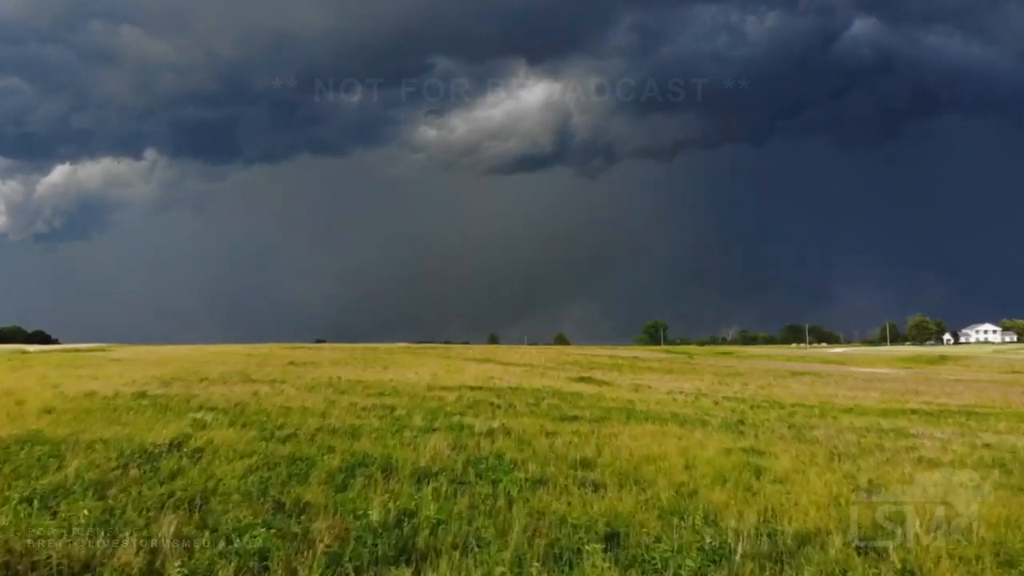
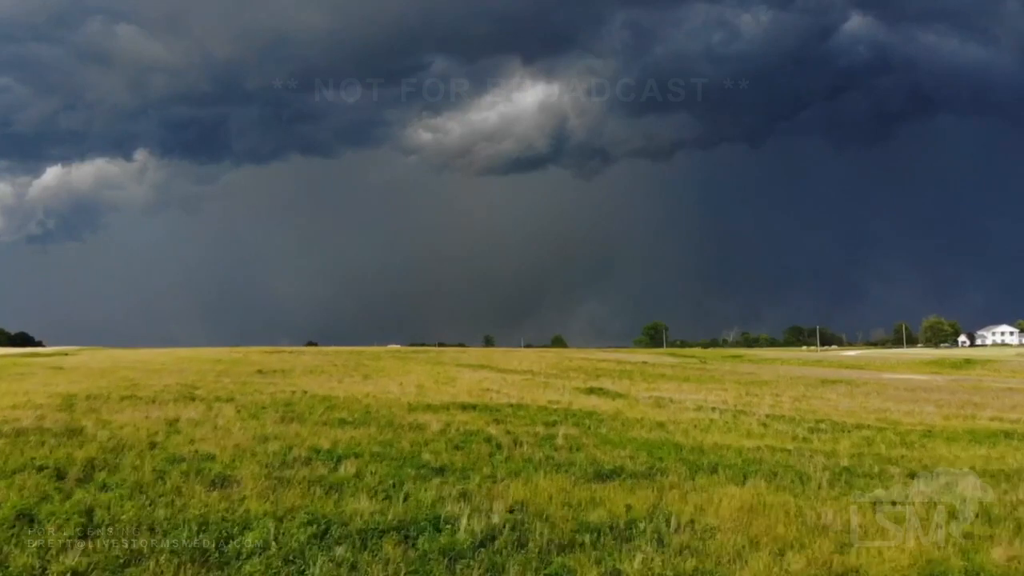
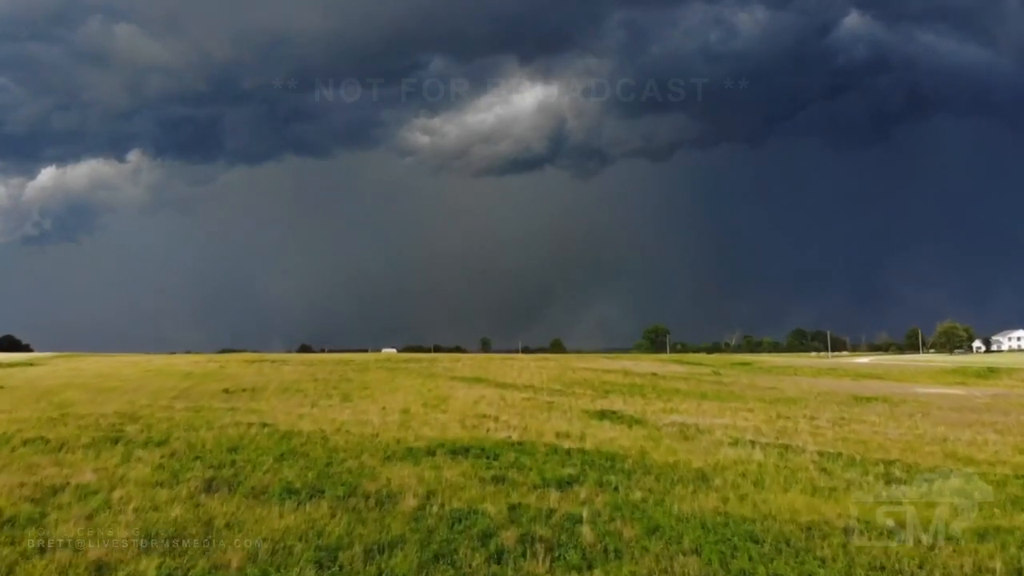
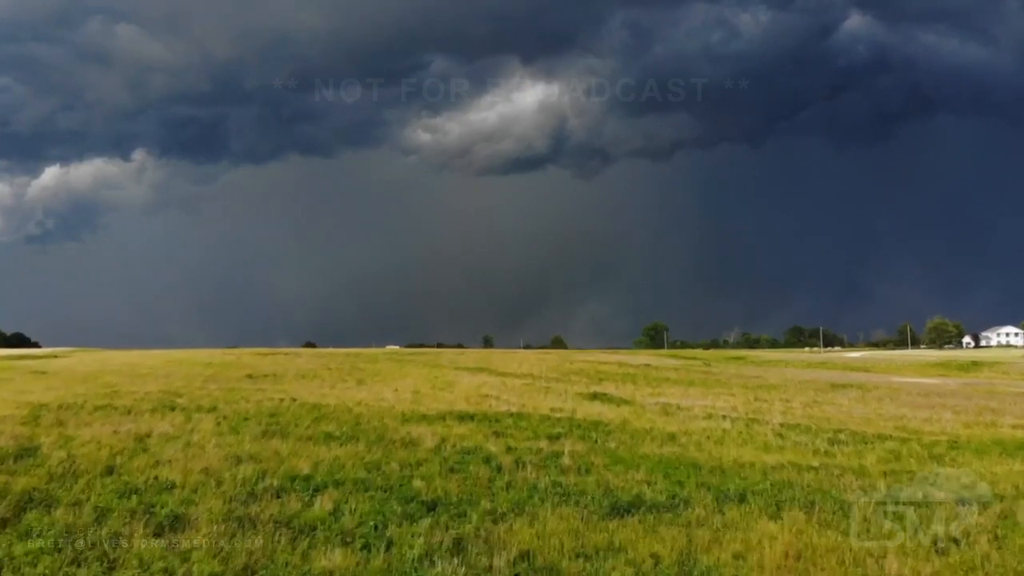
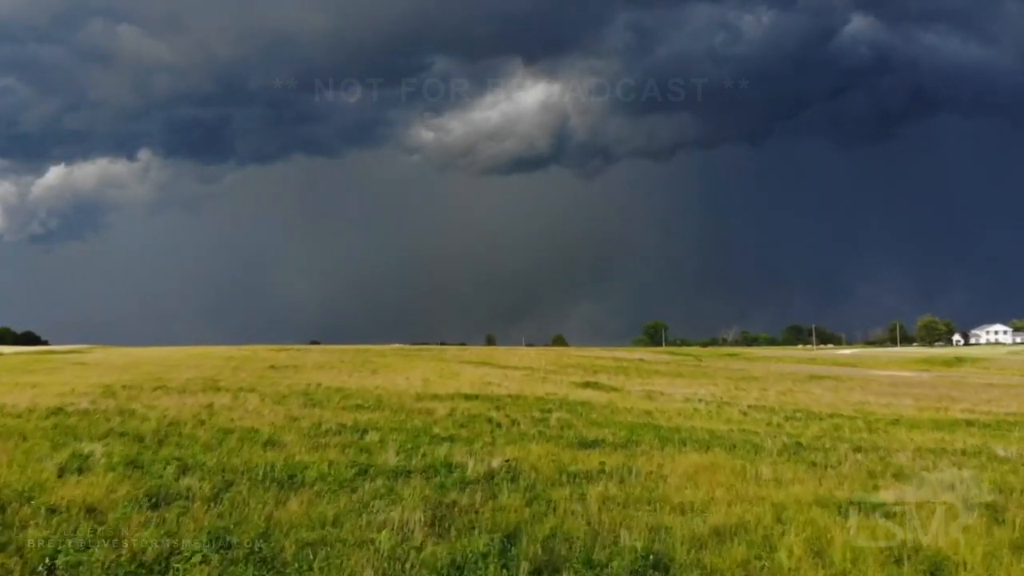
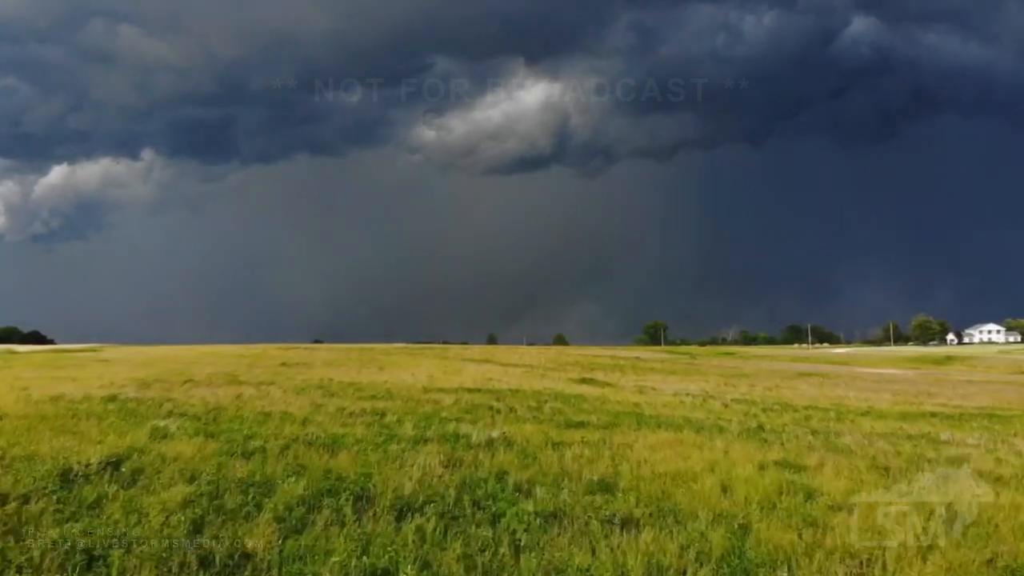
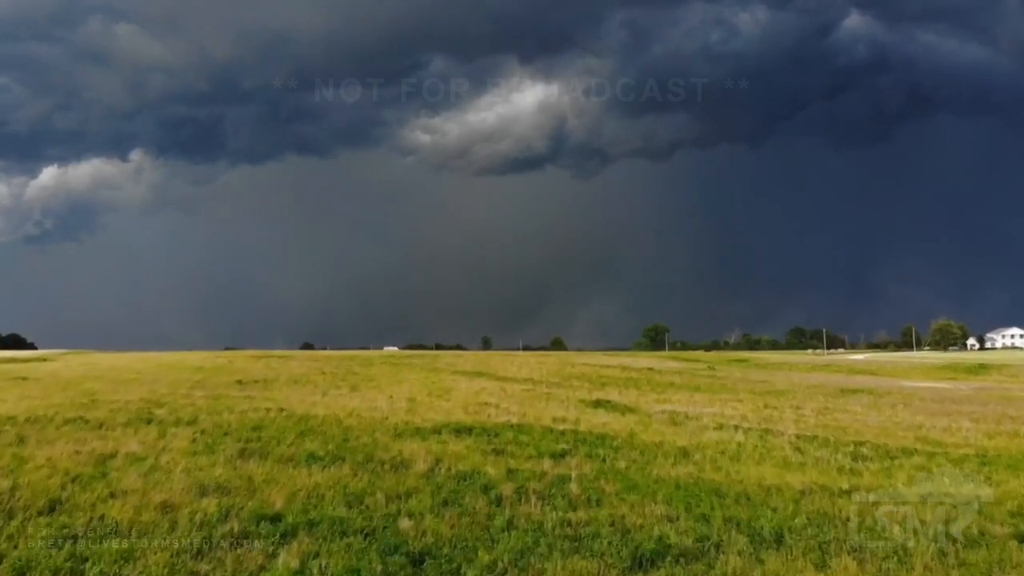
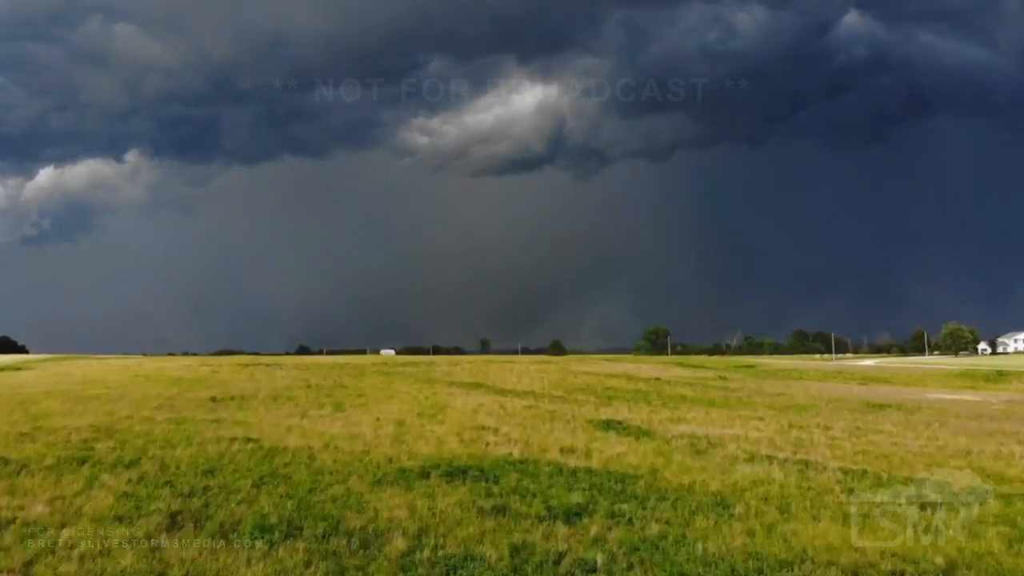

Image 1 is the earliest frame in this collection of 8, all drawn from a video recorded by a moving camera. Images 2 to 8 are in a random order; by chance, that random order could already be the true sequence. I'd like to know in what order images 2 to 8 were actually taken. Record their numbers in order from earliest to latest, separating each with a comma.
6, 5, 2, 4, 7, 3, 8
